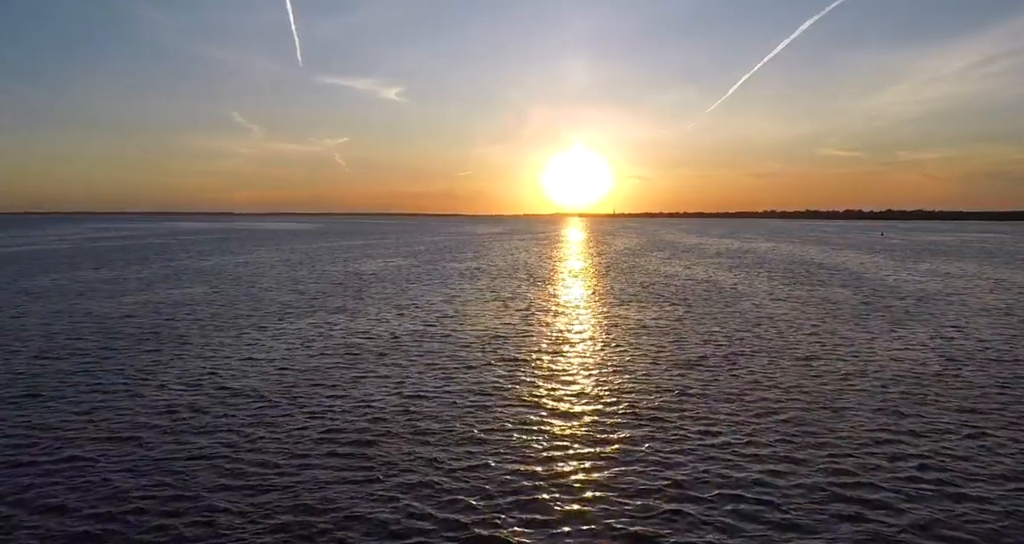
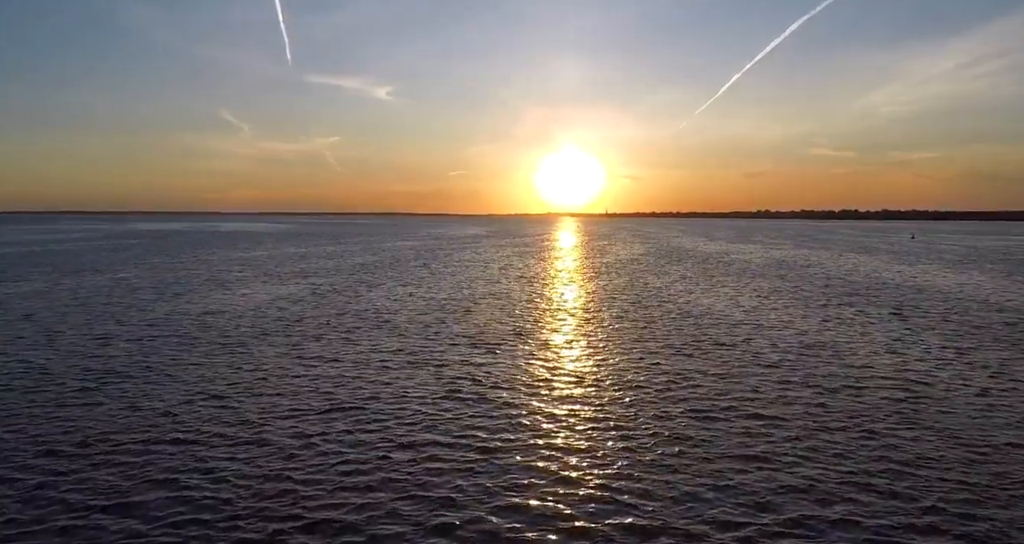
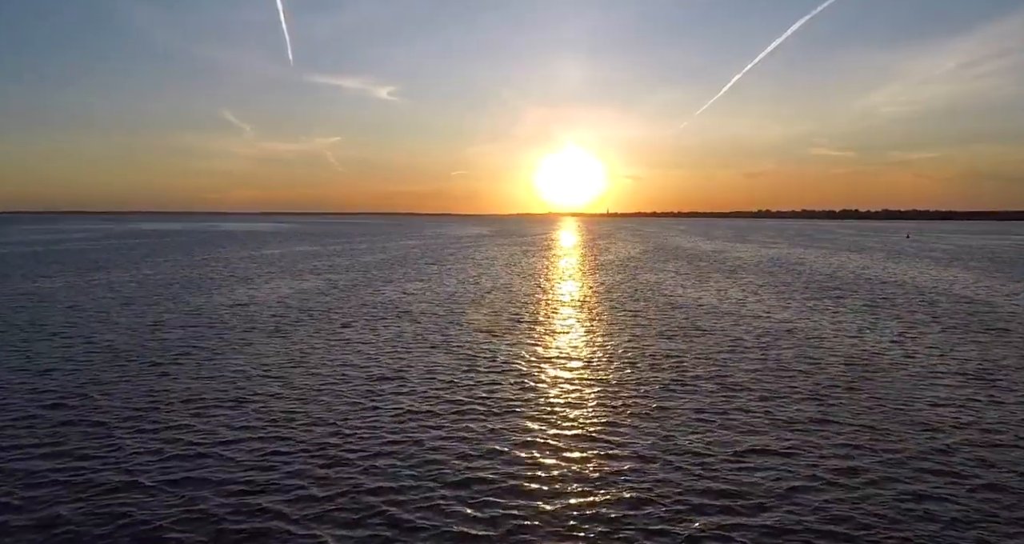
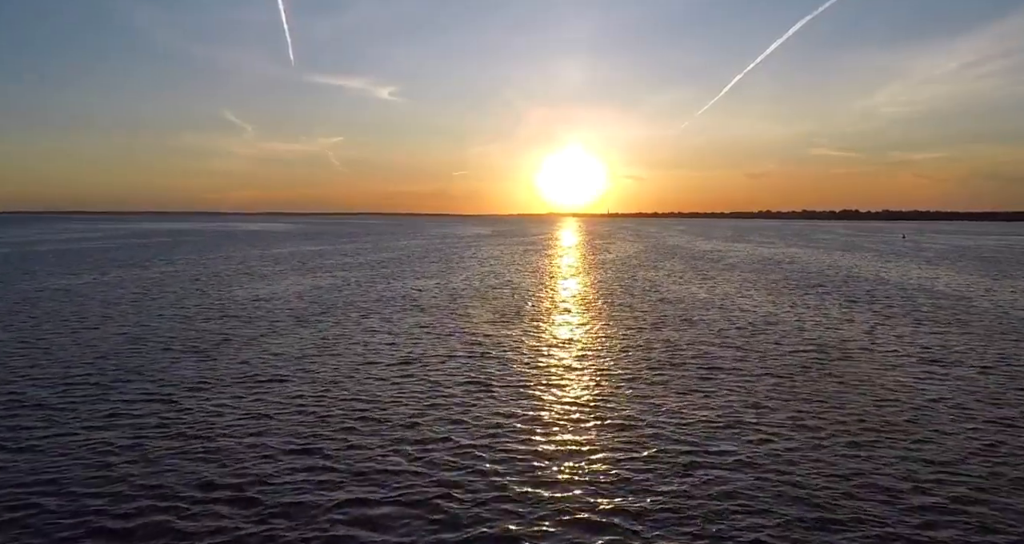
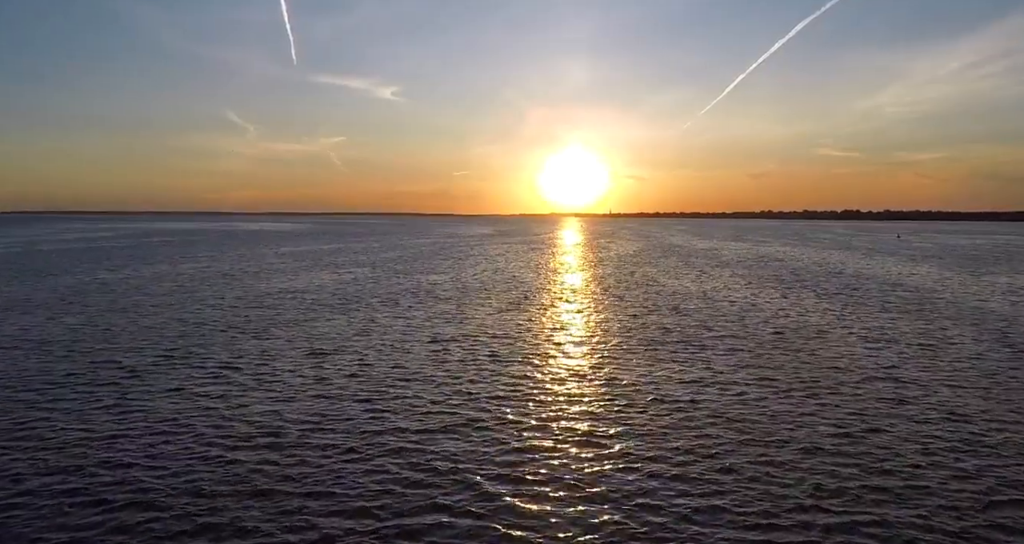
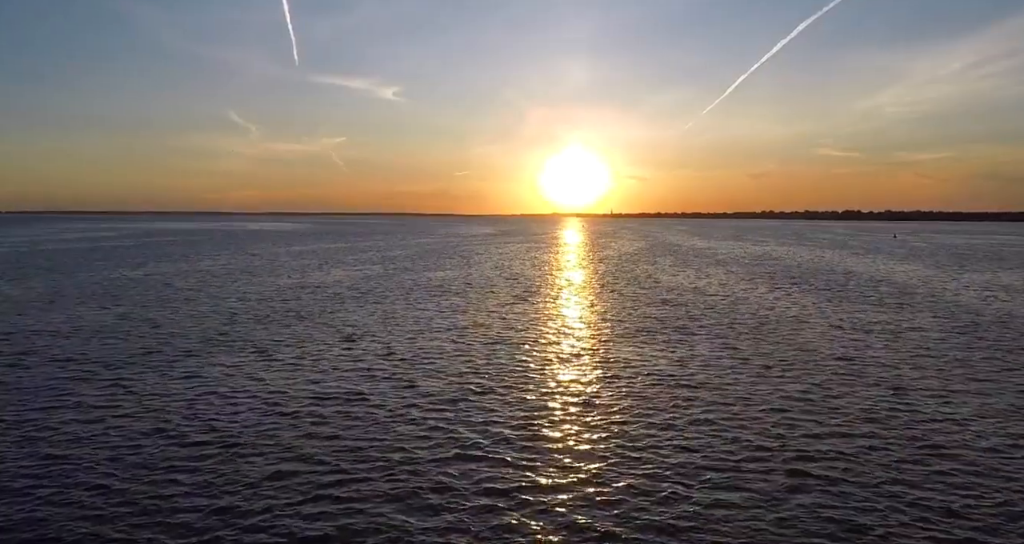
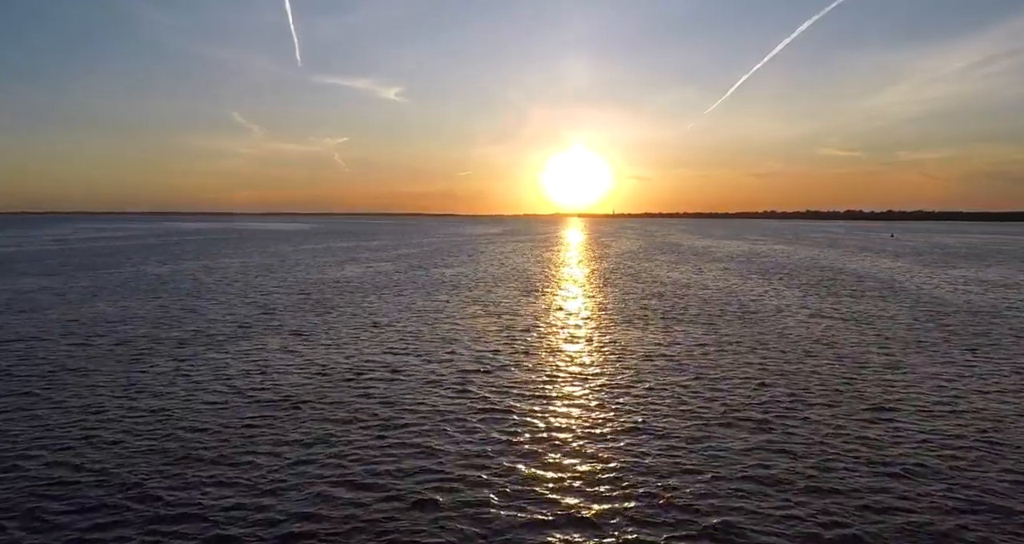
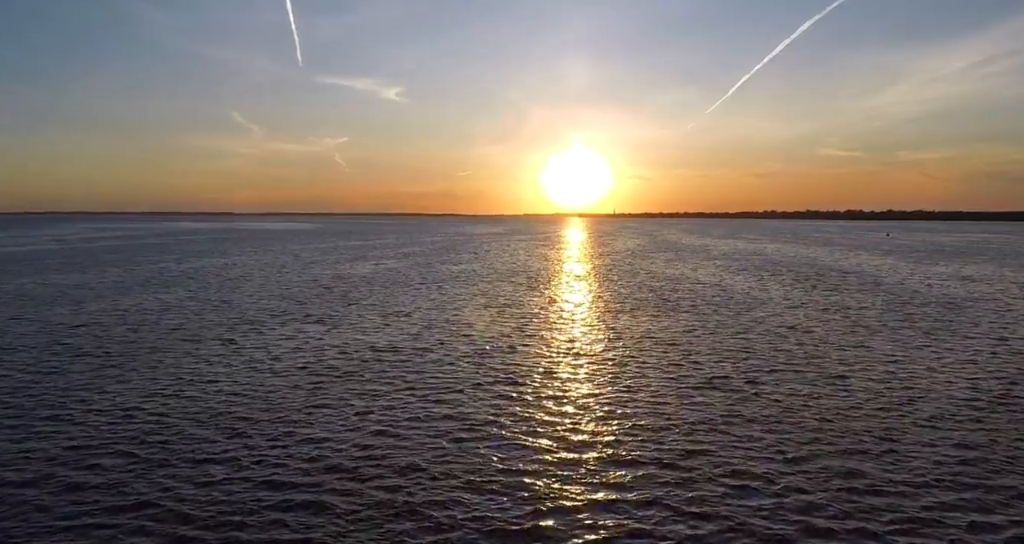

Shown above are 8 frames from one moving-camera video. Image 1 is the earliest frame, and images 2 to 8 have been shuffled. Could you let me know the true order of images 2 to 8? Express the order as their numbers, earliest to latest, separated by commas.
8, 7, 6, 5, 4, 3, 2
